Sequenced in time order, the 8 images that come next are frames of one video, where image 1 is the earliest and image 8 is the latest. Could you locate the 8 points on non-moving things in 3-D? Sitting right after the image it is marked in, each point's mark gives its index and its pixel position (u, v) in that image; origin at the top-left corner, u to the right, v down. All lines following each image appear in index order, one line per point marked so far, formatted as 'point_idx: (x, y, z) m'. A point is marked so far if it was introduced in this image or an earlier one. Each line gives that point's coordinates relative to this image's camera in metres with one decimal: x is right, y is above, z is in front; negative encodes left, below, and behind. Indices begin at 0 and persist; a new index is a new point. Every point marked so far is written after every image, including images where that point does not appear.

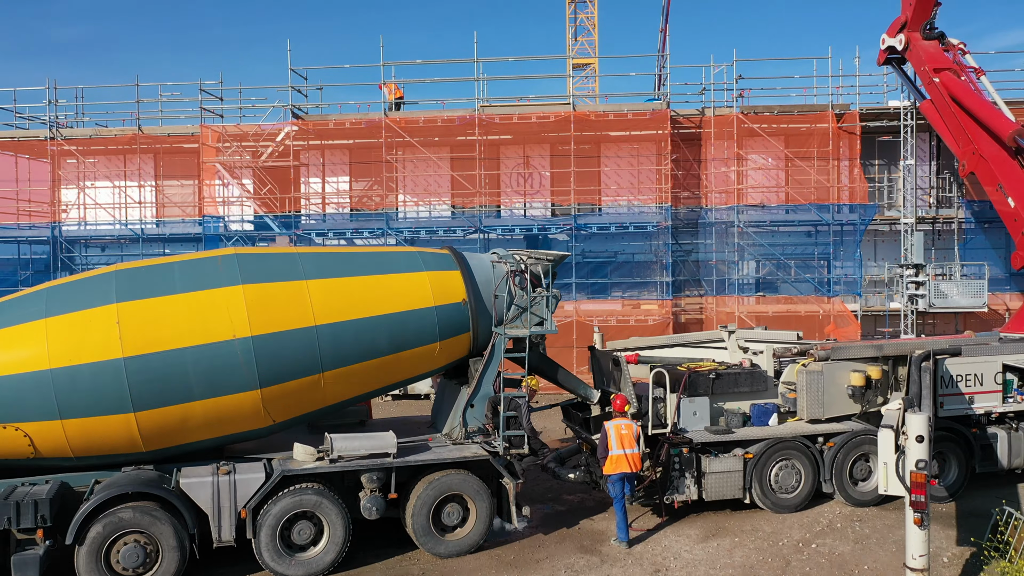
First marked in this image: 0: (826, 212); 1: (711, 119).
0: (+9.7, +2.3, +15.0) m
1: (+6.3, +5.3, +15.4) m
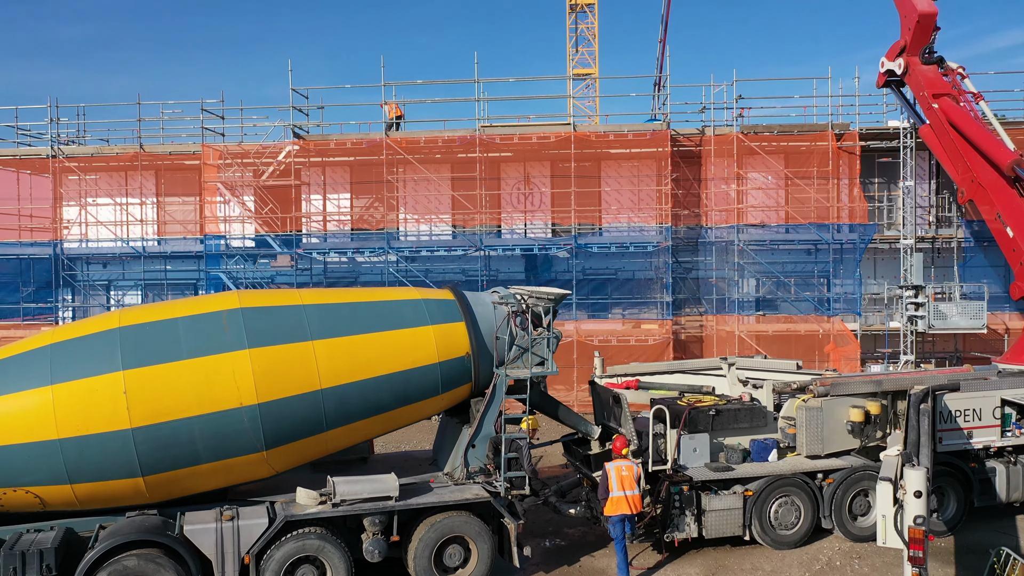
0: (+9.7, +1.7, +15.0) m
1: (+6.3, +4.7, +15.4) m
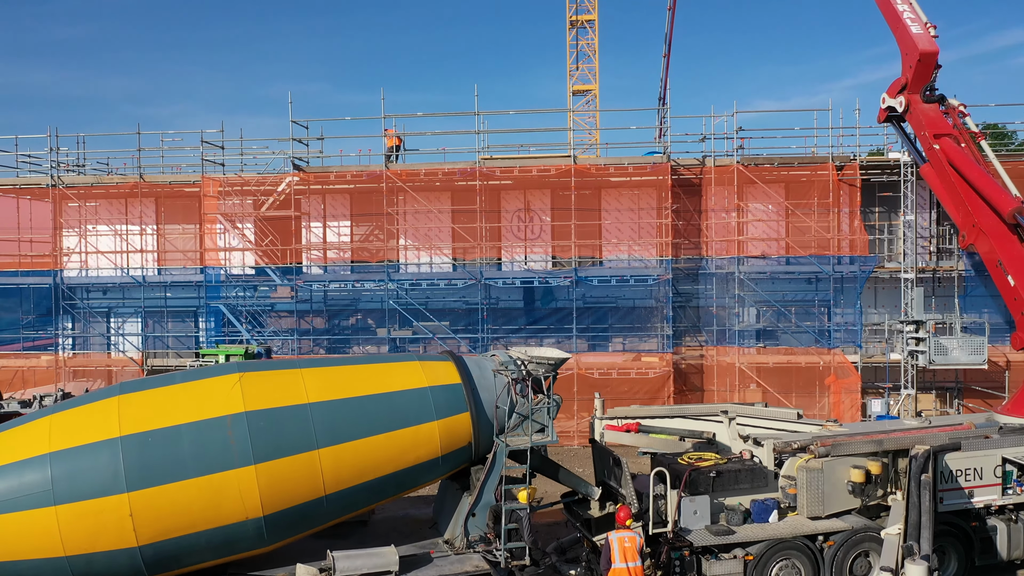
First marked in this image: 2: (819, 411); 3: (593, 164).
0: (+9.7, +0.8, +15.0) m
1: (+6.3, +3.7, +15.4) m
2: (+9.4, -3.8, +14.9) m
3: (+2.6, +3.8, +15.4) m
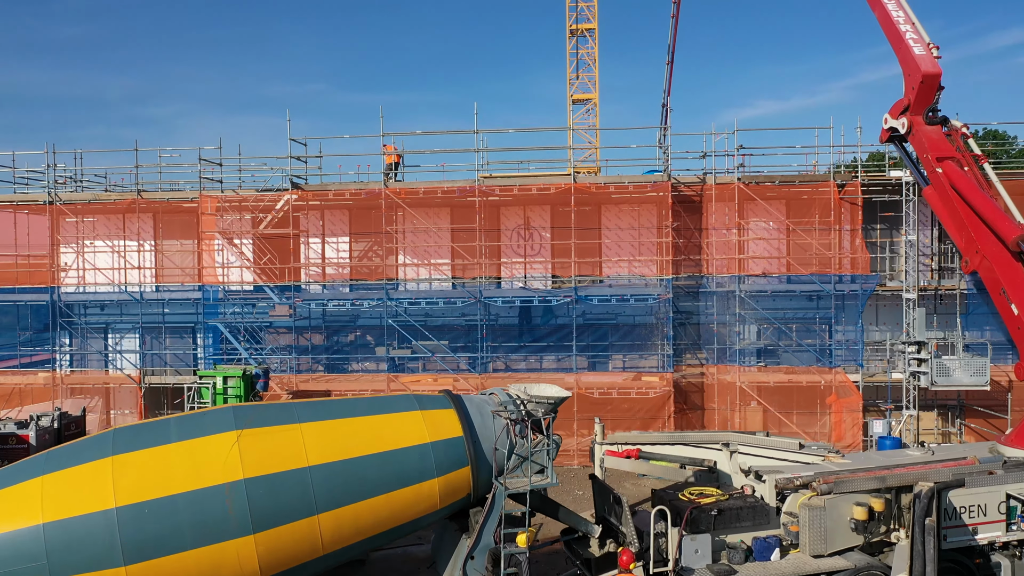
0: (+9.7, +0.2, +14.9) m
1: (+6.3, +3.2, +15.3) m
2: (+9.4, -4.3, +14.8) m
3: (+2.6, +3.2, +15.3) m
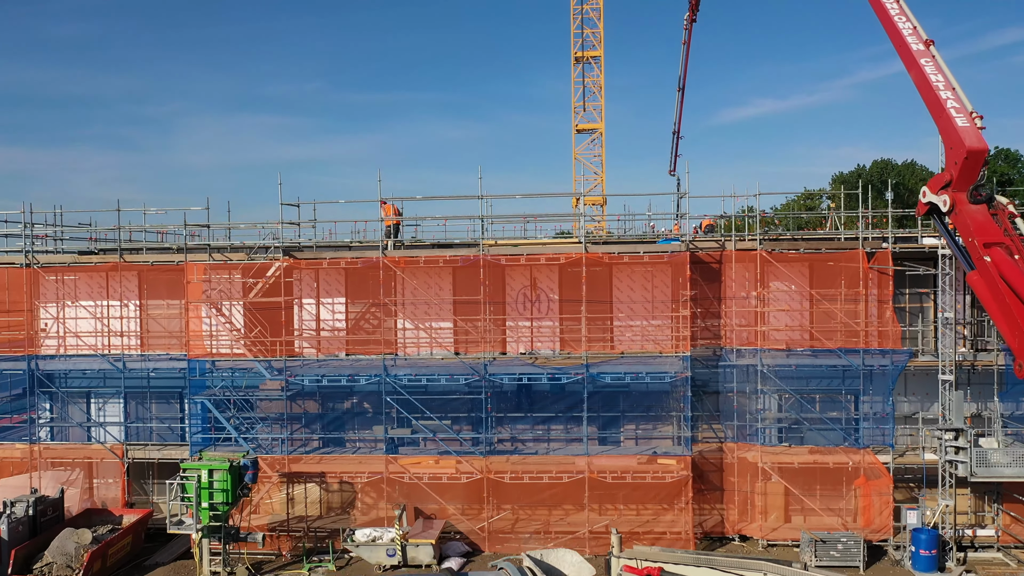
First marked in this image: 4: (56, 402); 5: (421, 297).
0: (+9.9, -1.9, +14.0) m
1: (+6.5, +1.0, +14.4) m
2: (+9.6, -6.5, +13.9) m
3: (+2.8, +1.1, +14.4) m
4: (-15.1, -3.8, +16.0) m
5: (-2.9, -0.4, +15.0) m
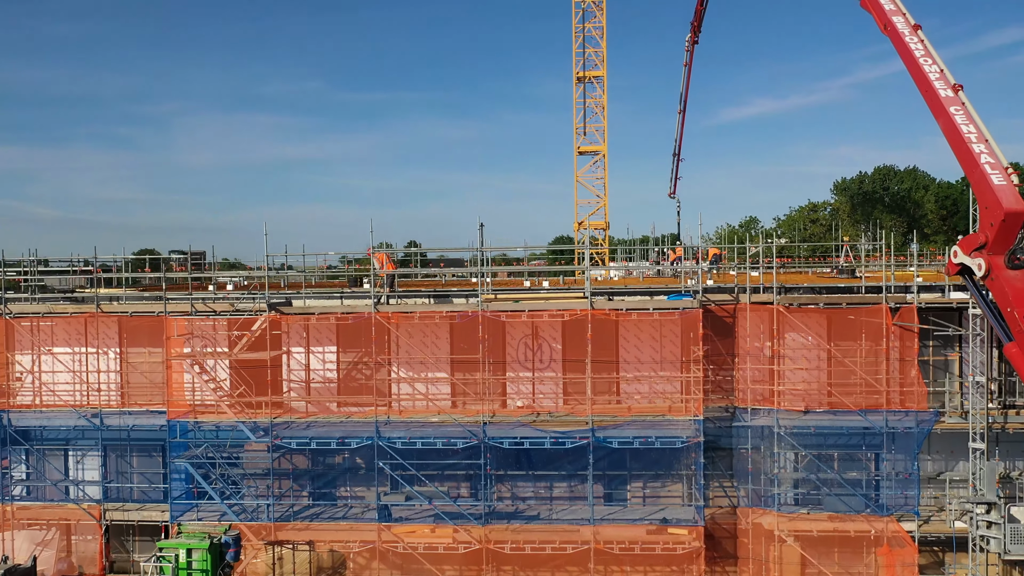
0: (+9.9, -3.4, +13.2) m
1: (+6.5, -0.5, +13.5) m
2: (+9.6, -8.0, +13.1) m
3: (+2.8, -0.4, +13.6) m
4: (-15.1, -5.3, +15.1) m
5: (-2.8, -1.9, +14.2) m
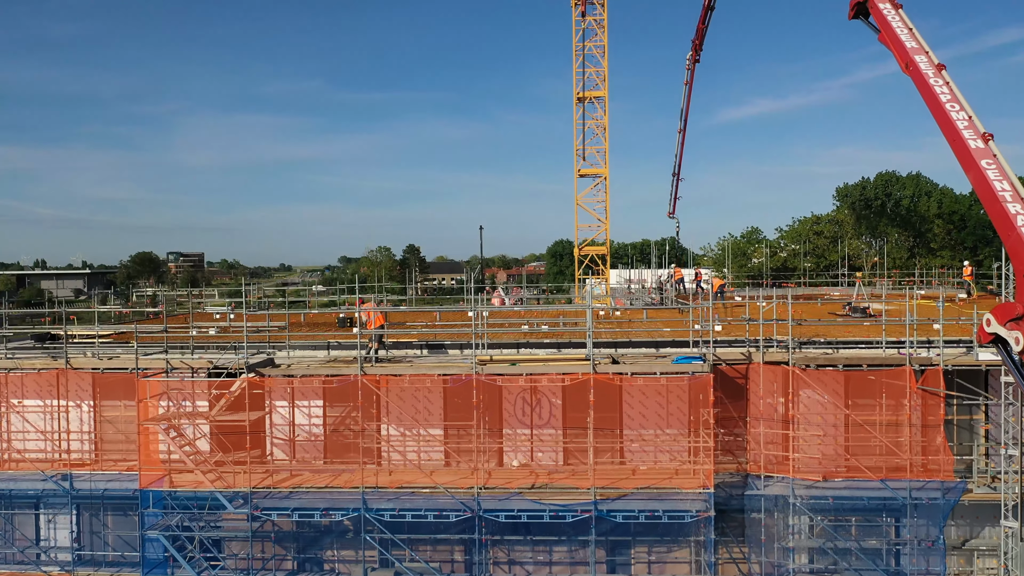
0: (+9.9, -4.9, +12.3) m
1: (+6.4, -2.0, +12.7) m
2: (+9.6, -9.5, +12.3) m
3: (+2.7, -1.9, +12.7) m
4: (-15.2, -6.8, +14.2) m
5: (-2.9, -3.4, +13.3) m
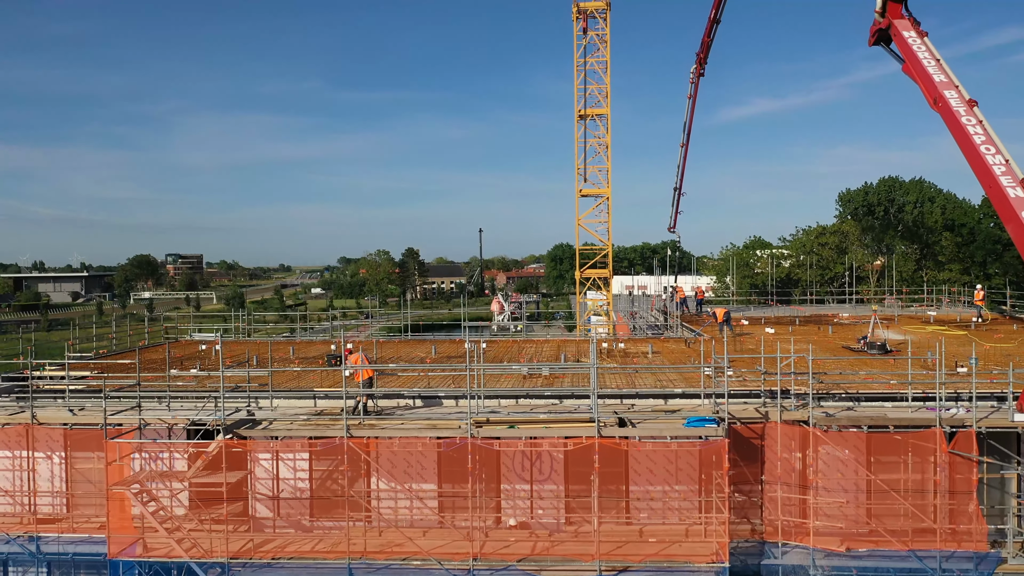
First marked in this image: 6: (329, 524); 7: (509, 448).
0: (+9.8, -6.2, +11.4) m
1: (+6.4, -3.2, +11.8) m
2: (+9.5, -10.7, +11.4) m
3: (+2.7, -3.2, +11.8) m
4: (-15.2, -8.1, +13.4) m
5: (-3.0, -4.6, +12.5) m
6: (-4.6, -5.9, +12.3) m
7: (-0.1, -3.7, +12.1) m
